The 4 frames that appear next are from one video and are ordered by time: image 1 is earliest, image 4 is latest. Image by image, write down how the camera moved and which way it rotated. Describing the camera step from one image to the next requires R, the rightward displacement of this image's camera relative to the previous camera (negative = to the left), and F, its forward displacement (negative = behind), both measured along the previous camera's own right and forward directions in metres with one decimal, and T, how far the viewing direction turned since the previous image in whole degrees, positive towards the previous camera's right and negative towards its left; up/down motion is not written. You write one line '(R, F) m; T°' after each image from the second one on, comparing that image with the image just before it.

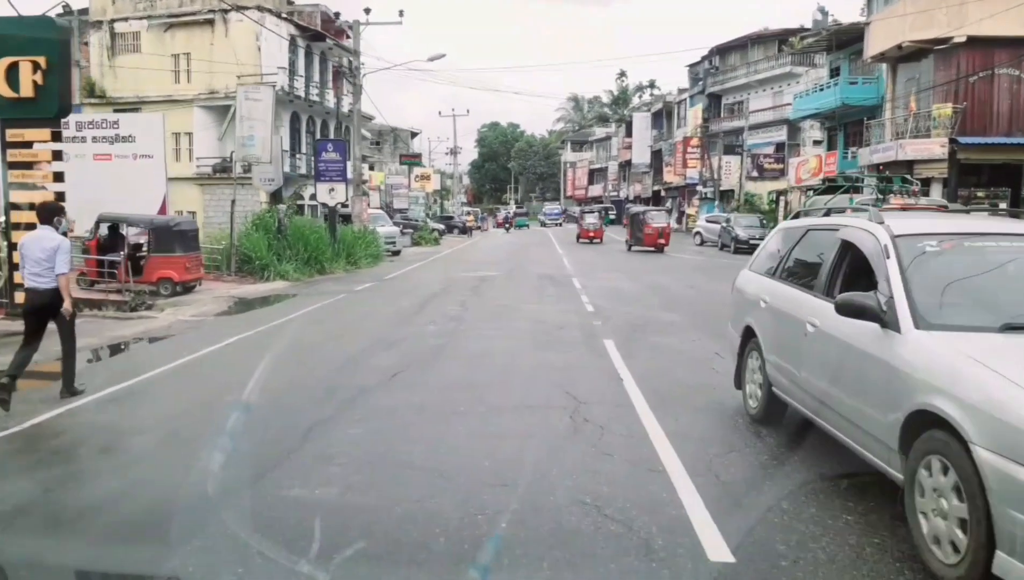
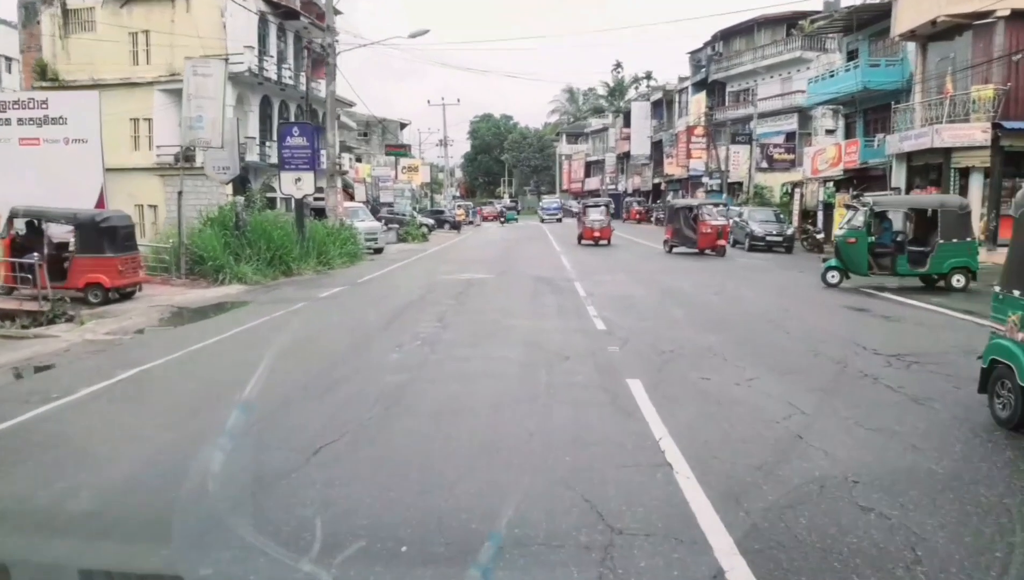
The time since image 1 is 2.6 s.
(+0.1, +2.8) m; 0°
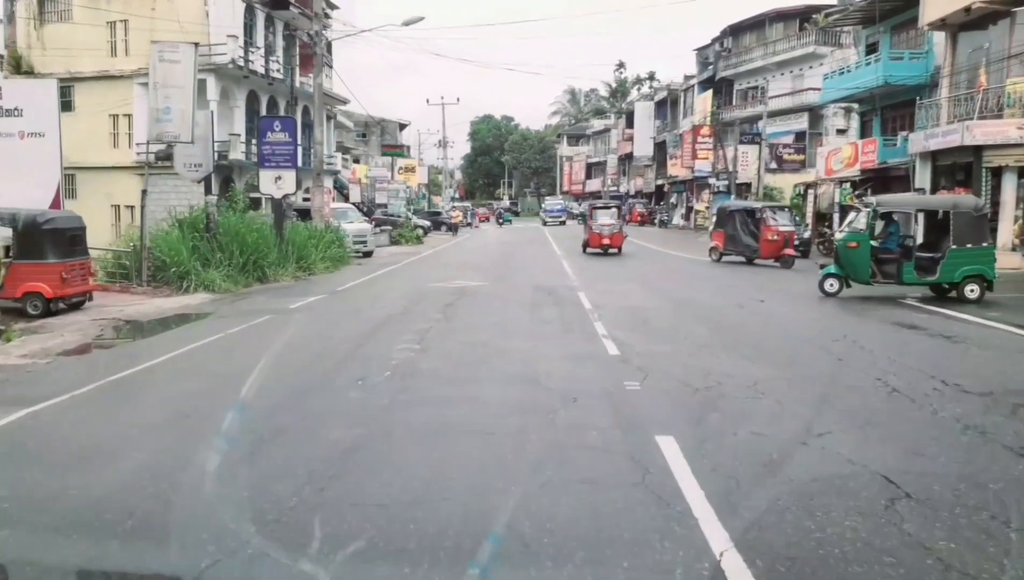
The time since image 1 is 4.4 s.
(+0.1, +1.9) m; 0°
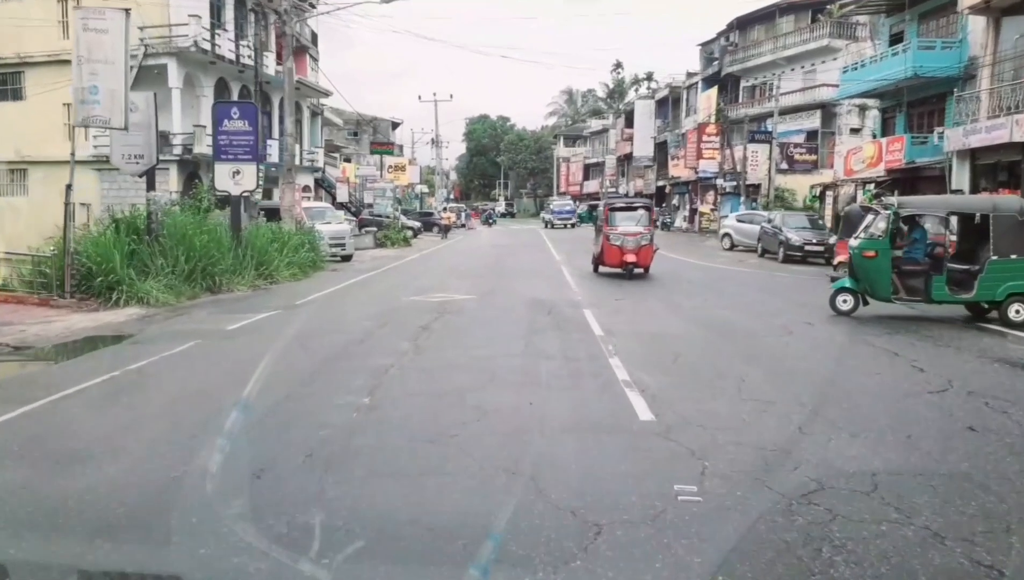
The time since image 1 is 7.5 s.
(+0.1, +2.7) m; 0°
